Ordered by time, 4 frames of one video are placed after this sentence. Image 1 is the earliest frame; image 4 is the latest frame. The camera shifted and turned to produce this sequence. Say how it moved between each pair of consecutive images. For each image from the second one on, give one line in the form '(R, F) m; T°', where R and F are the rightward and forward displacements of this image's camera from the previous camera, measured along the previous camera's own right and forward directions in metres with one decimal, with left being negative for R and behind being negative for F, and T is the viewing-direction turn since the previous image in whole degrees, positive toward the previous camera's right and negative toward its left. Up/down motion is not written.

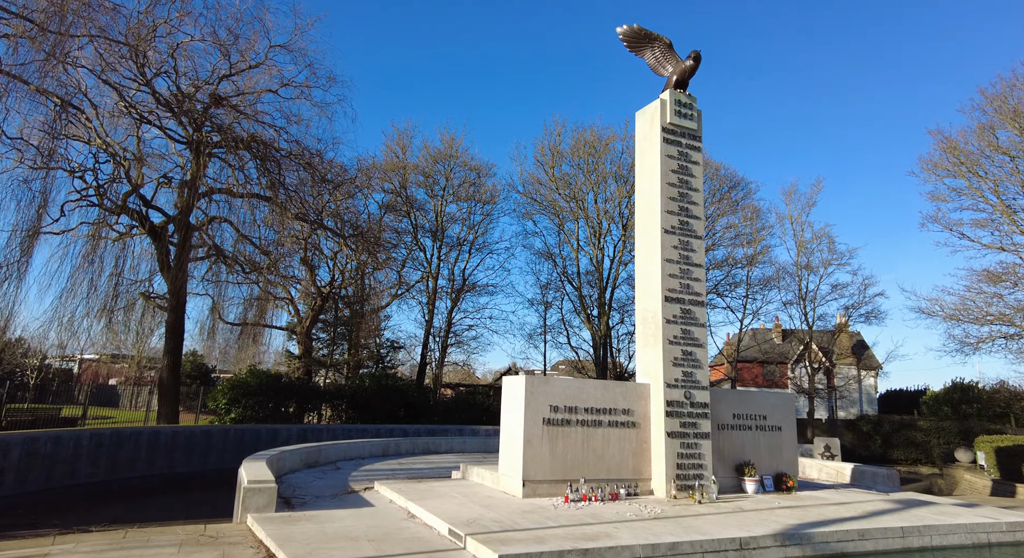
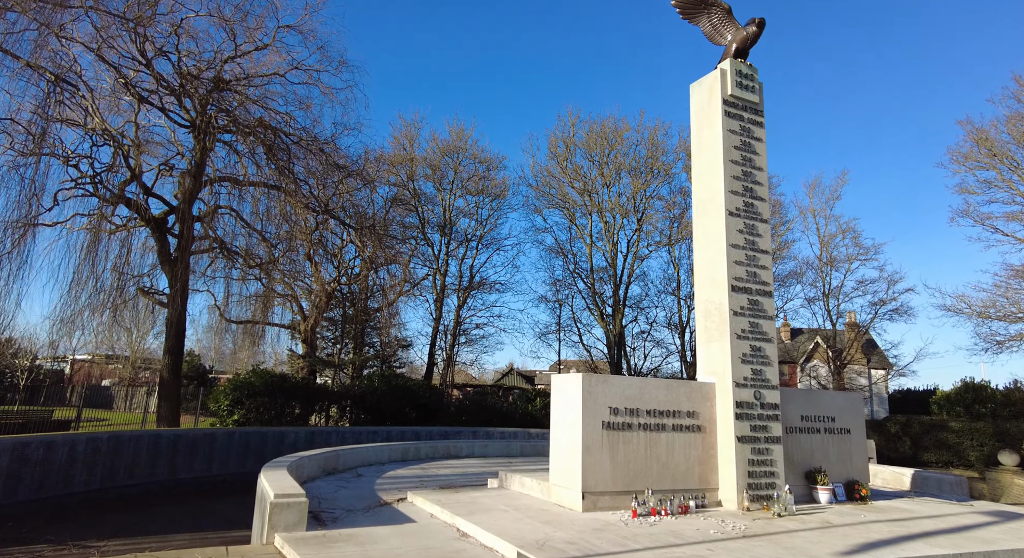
(-0.7, +0.9) m; +1°
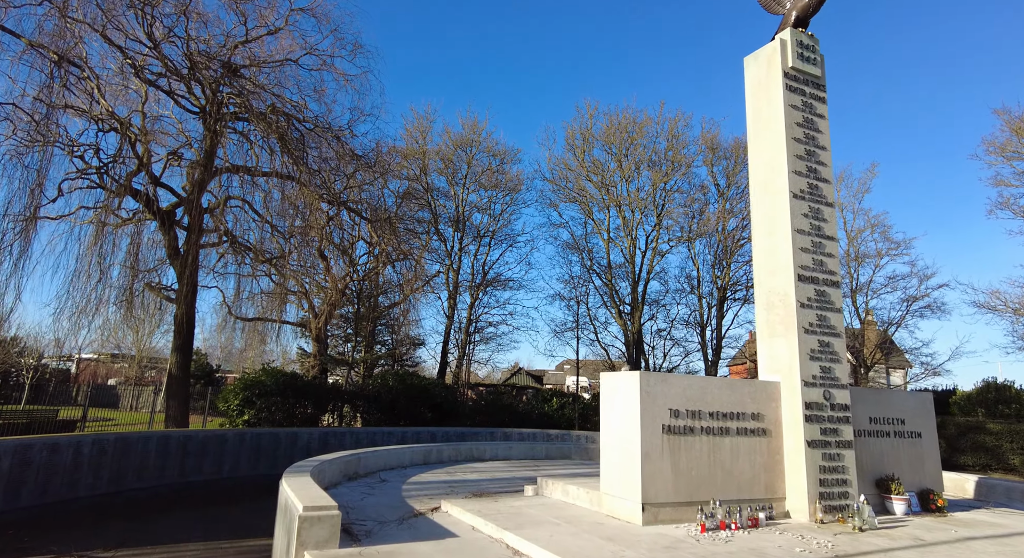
(-0.5, +0.7) m; 0°
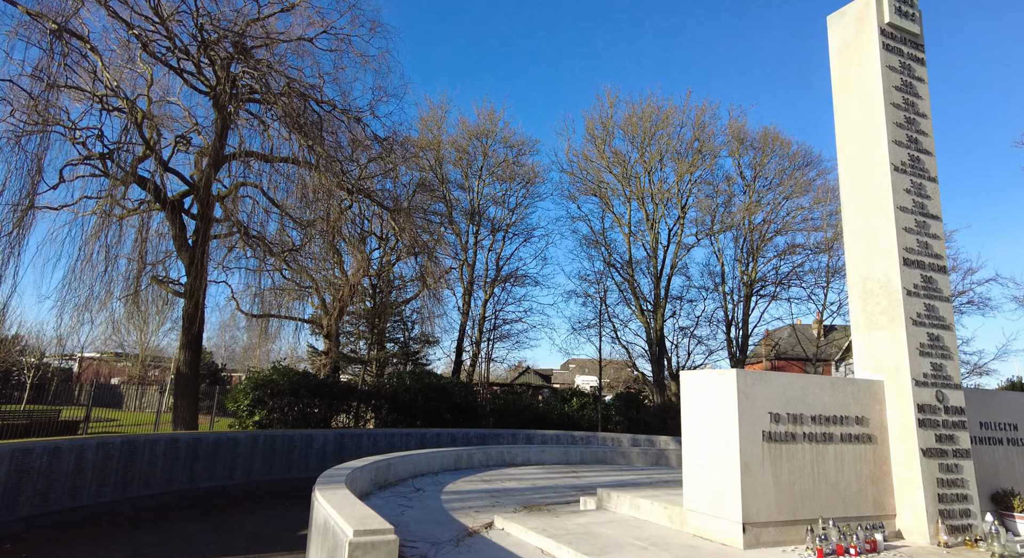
(-0.6, +0.9) m; 0°
